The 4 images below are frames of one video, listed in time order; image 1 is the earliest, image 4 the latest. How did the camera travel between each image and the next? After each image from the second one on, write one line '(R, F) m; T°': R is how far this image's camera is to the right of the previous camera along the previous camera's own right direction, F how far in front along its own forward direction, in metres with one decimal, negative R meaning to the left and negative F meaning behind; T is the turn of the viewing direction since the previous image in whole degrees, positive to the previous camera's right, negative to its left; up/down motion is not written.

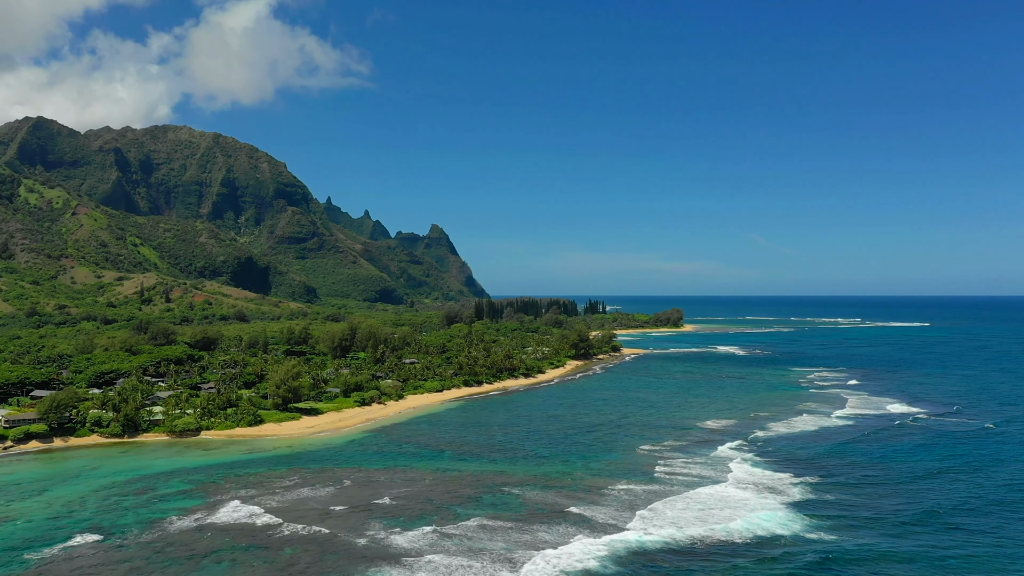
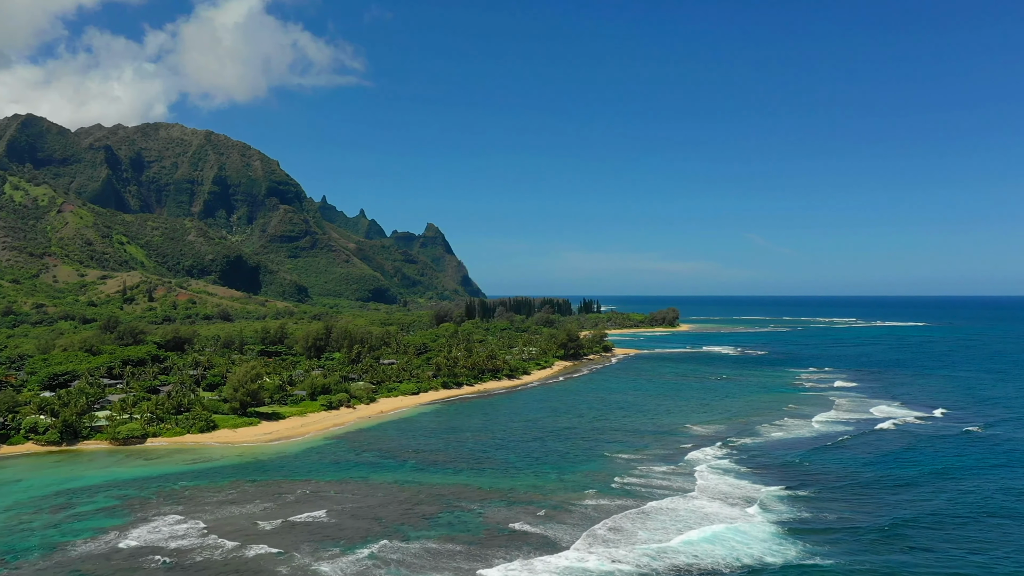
(+2.2, +3.5) m; 0°
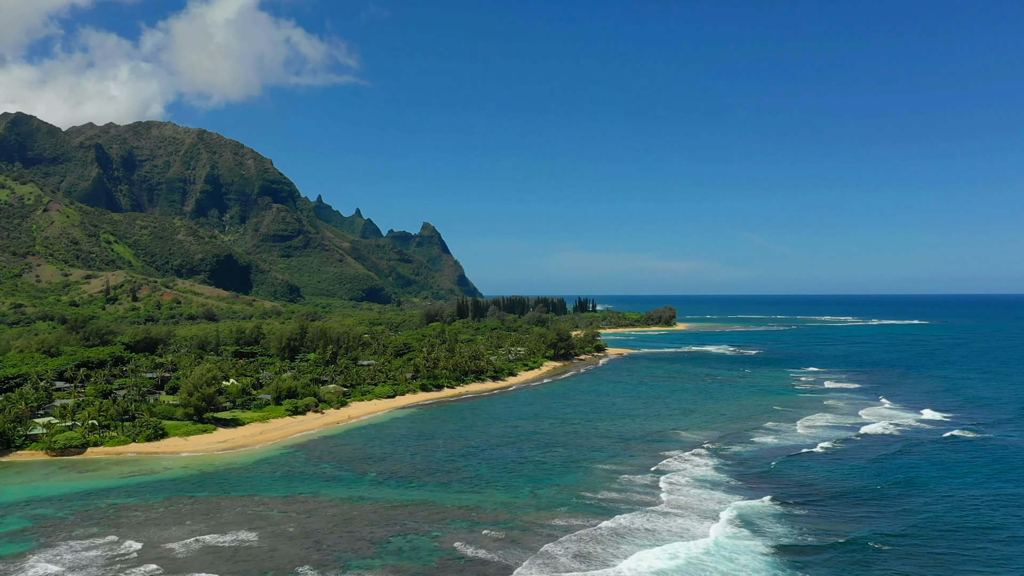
(+2.0, +3.7) m; 0°
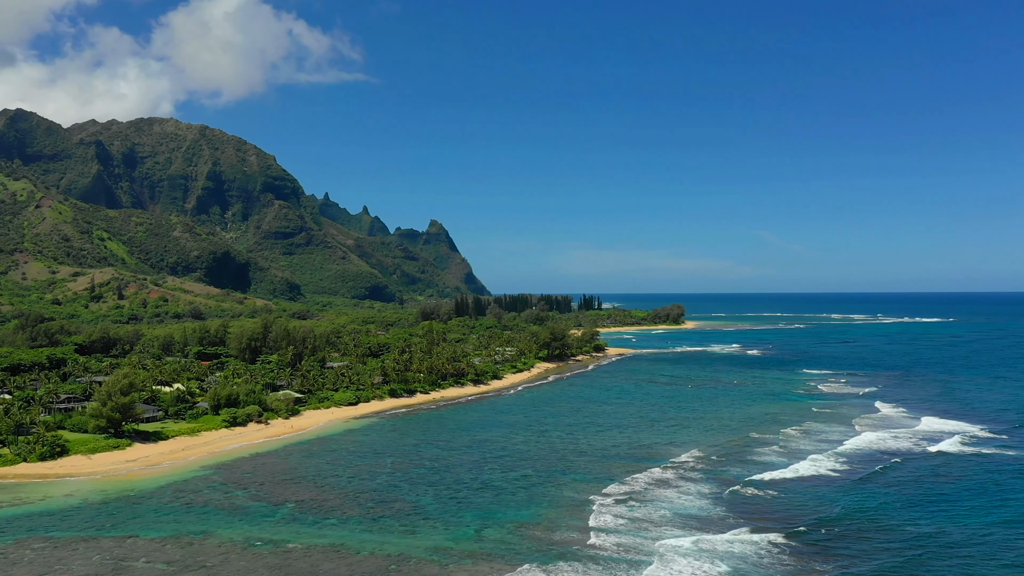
(+3.4, +7.3) m; -1°
